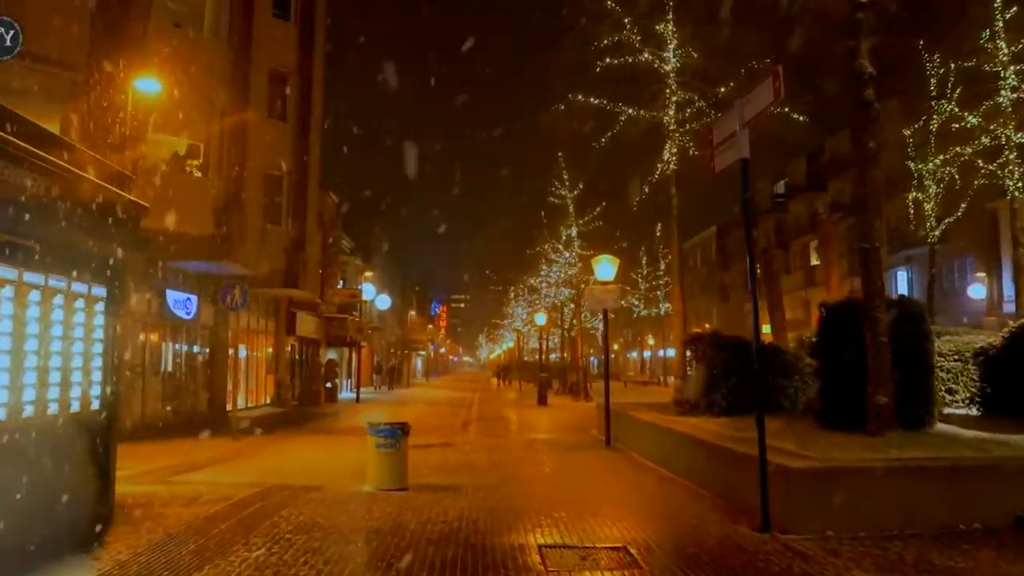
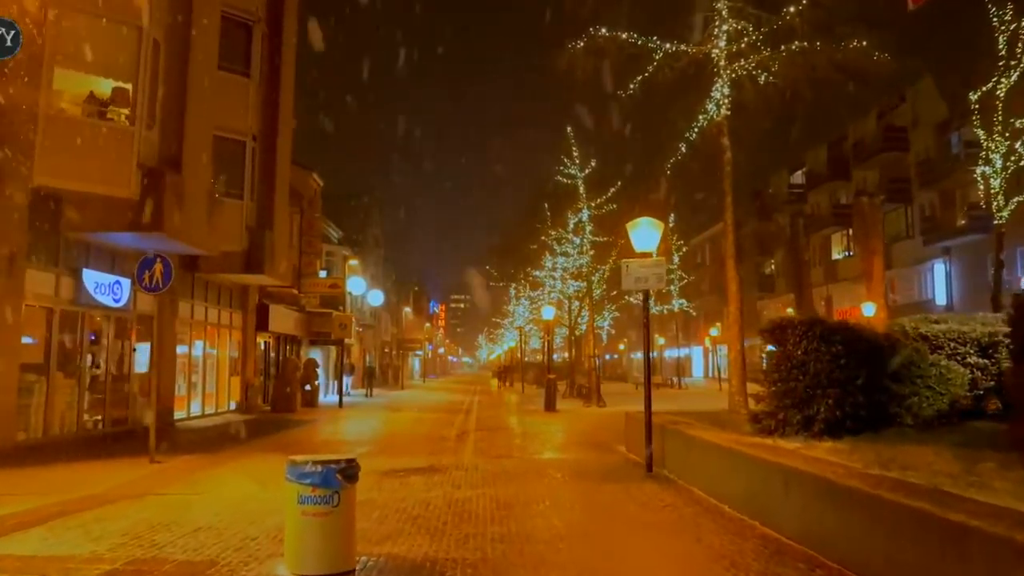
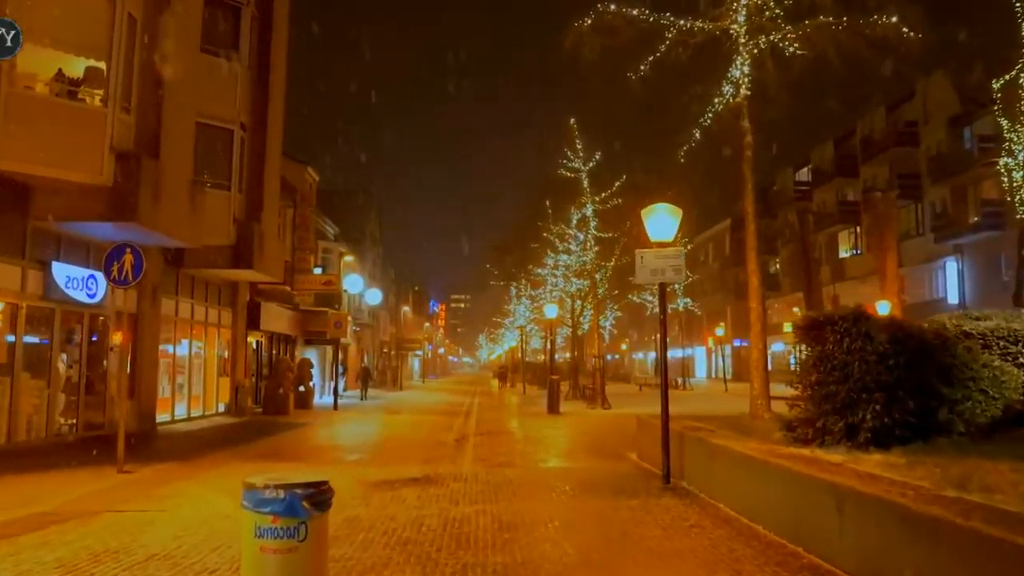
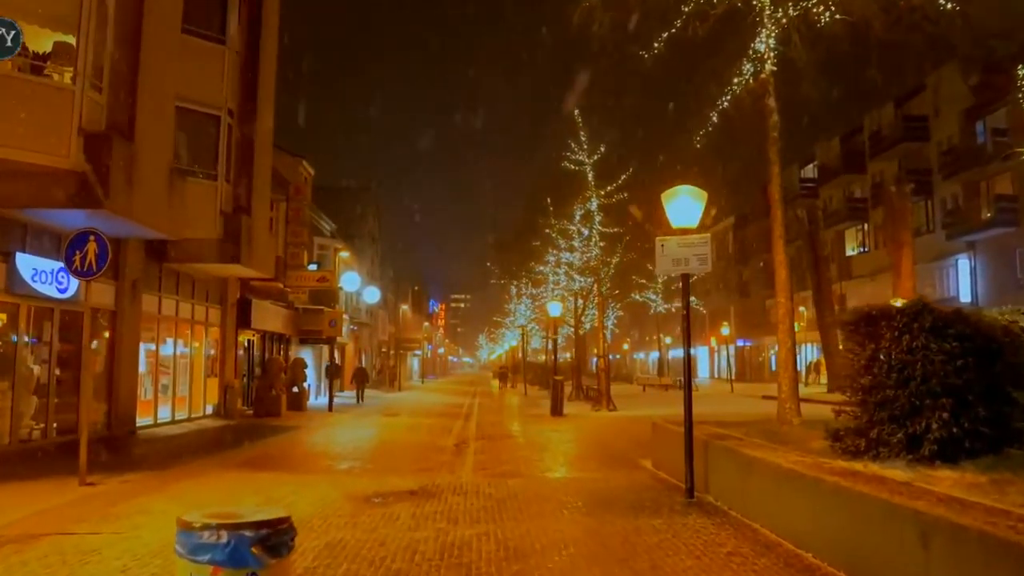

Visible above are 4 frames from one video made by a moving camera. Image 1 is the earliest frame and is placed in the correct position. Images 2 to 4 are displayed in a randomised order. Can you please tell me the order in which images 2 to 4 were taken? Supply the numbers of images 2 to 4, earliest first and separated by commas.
2, 3, 4
